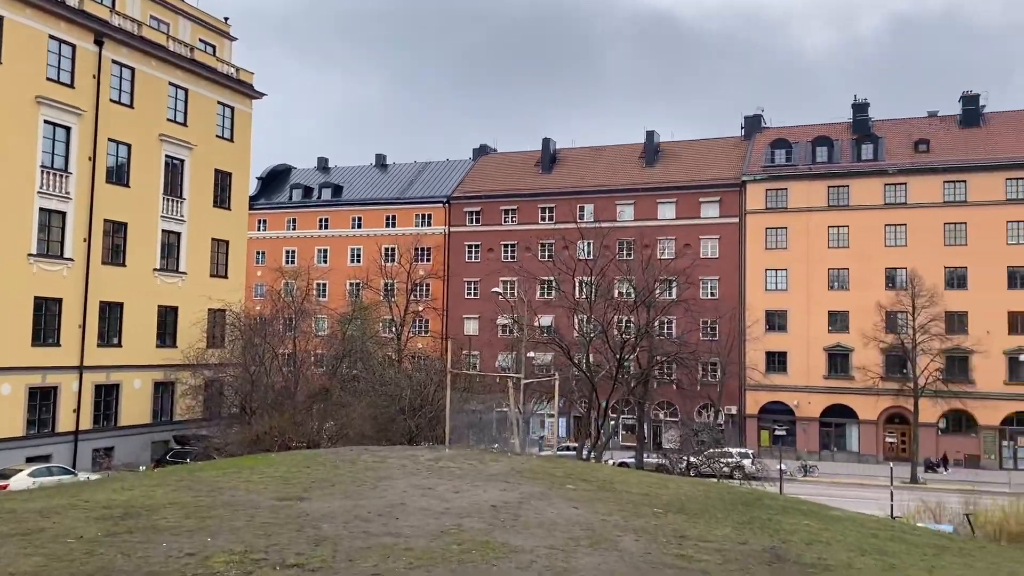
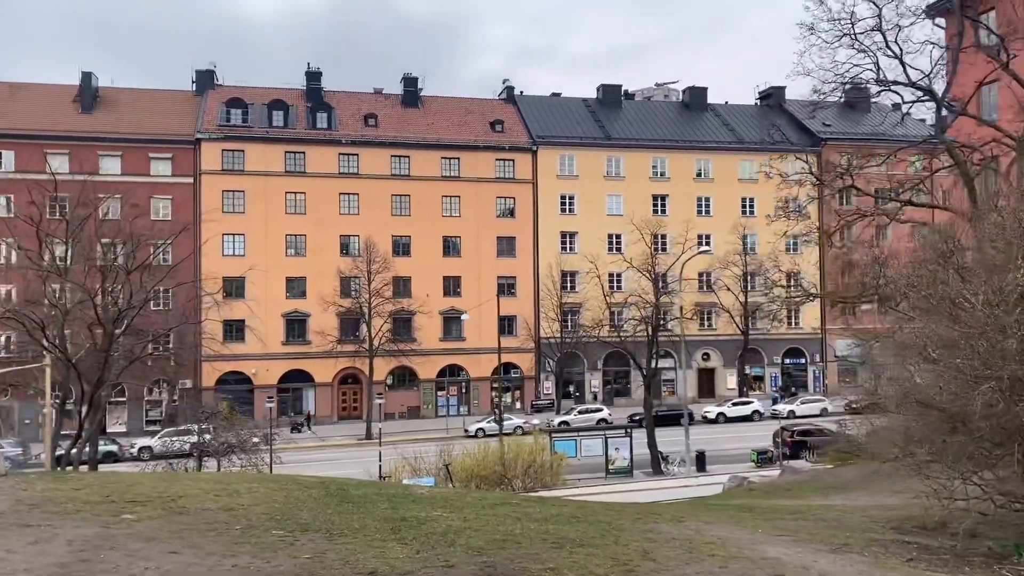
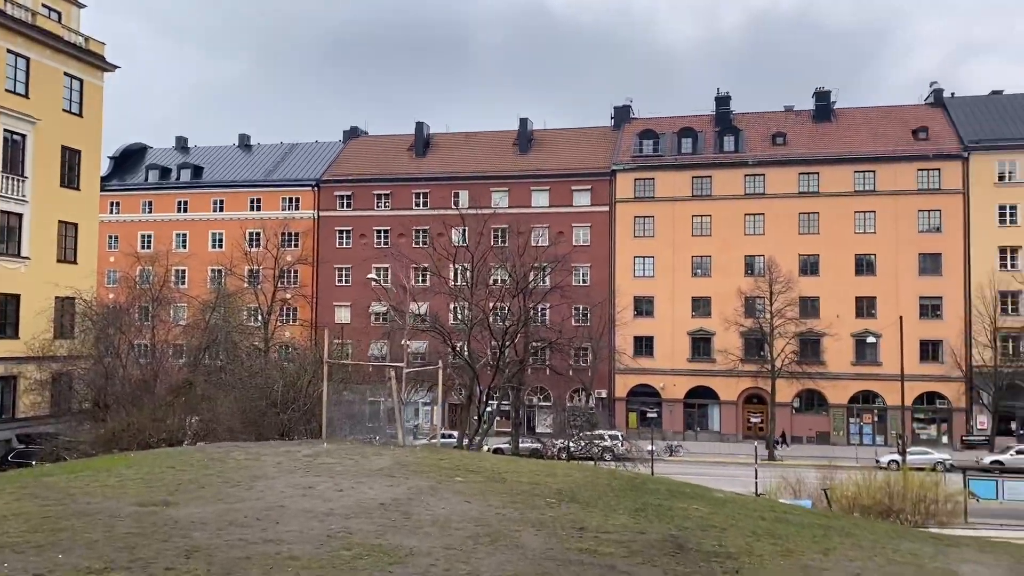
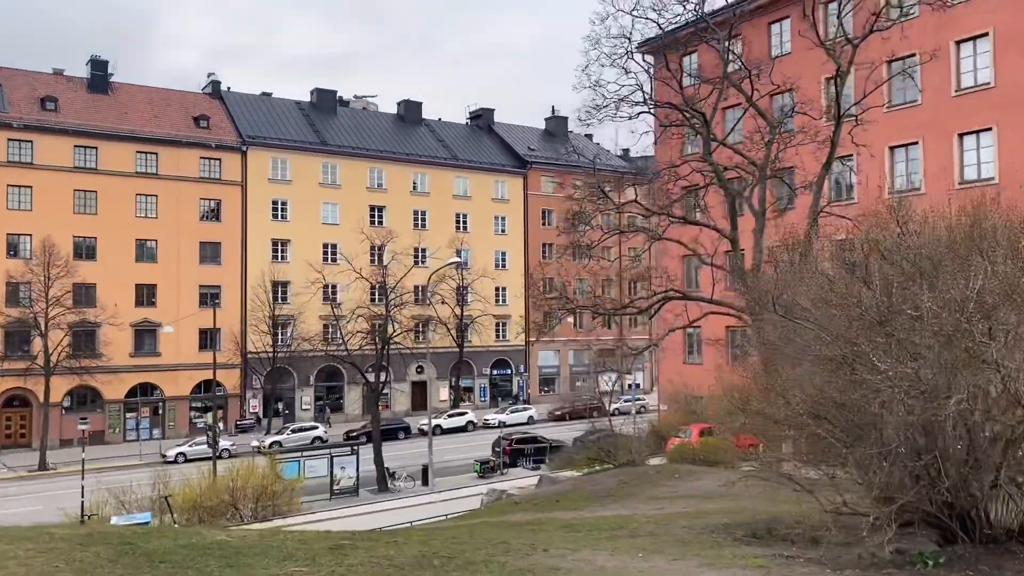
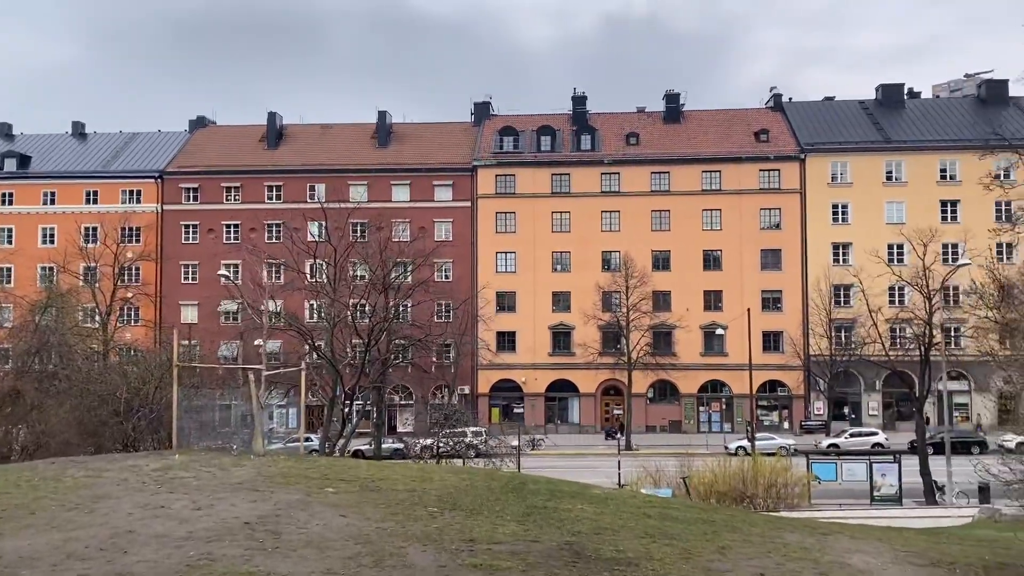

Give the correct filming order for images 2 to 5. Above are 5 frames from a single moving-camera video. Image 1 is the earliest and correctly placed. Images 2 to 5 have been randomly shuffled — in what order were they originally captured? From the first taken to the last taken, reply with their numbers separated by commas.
3, 5, 2, 4
